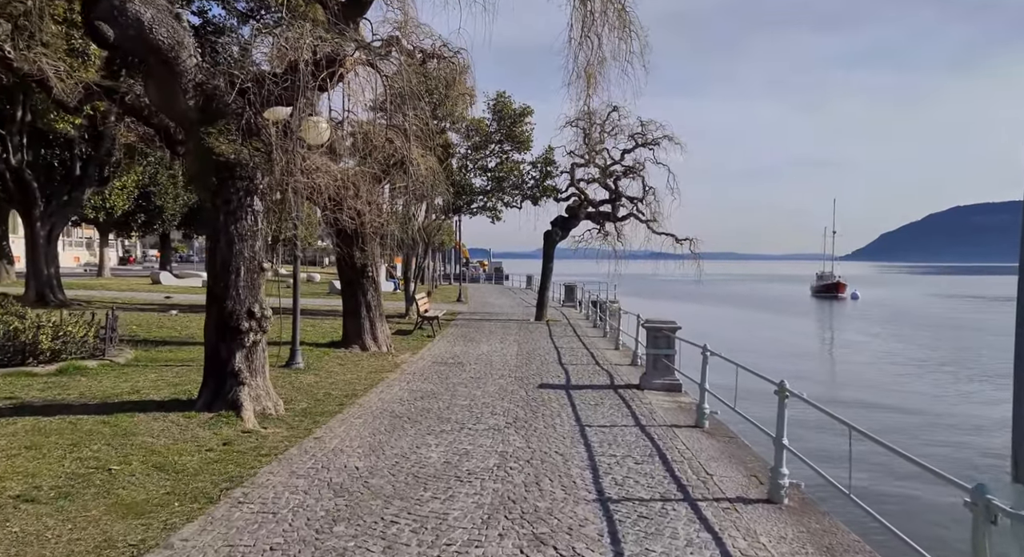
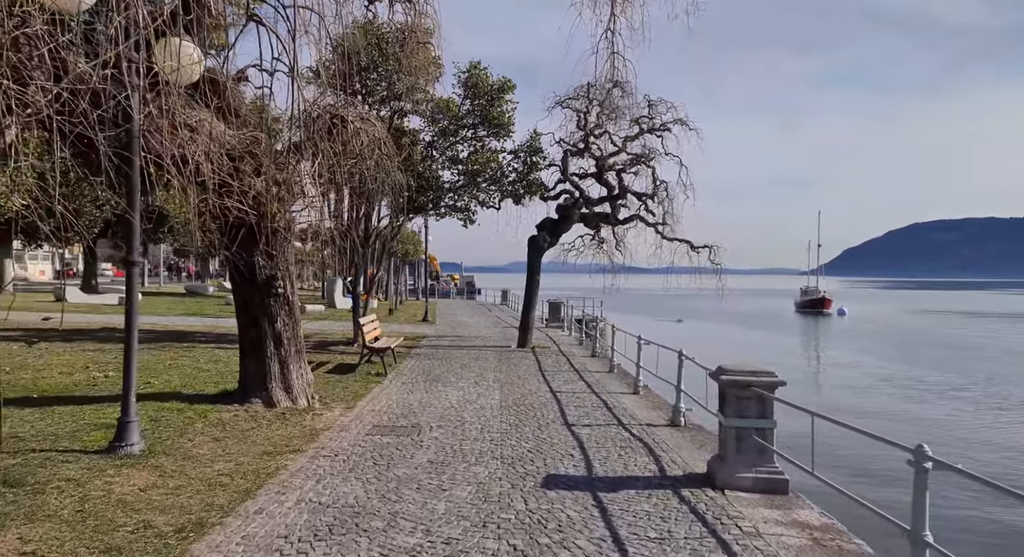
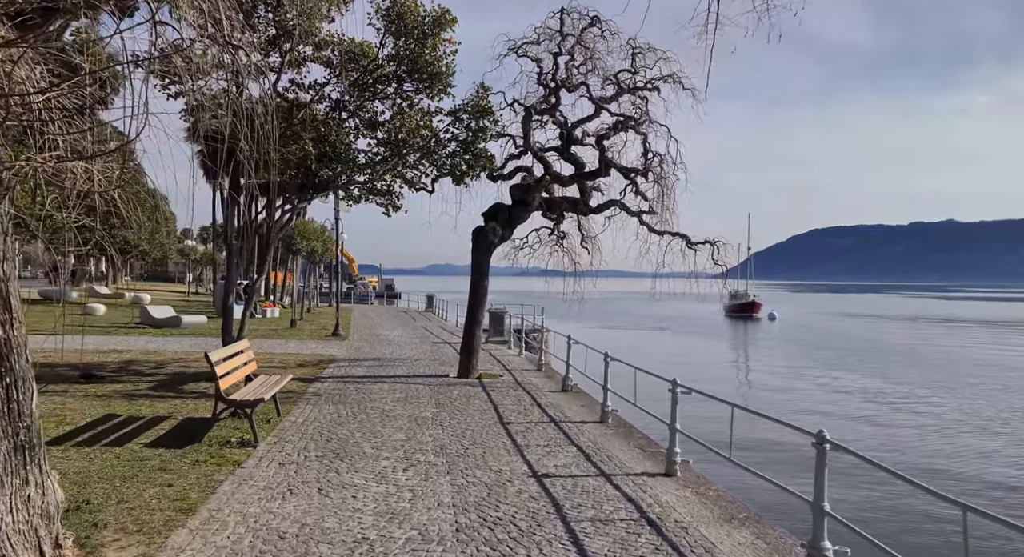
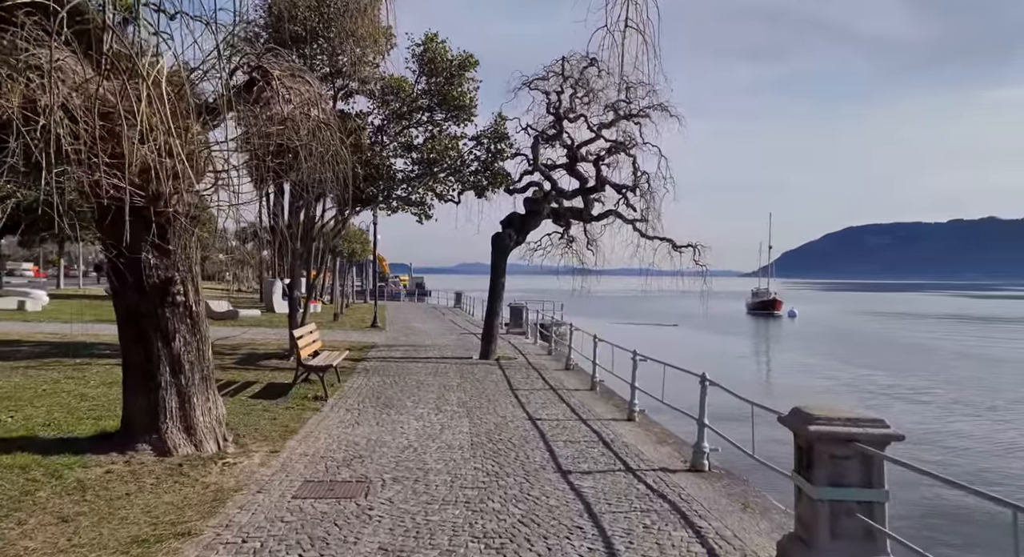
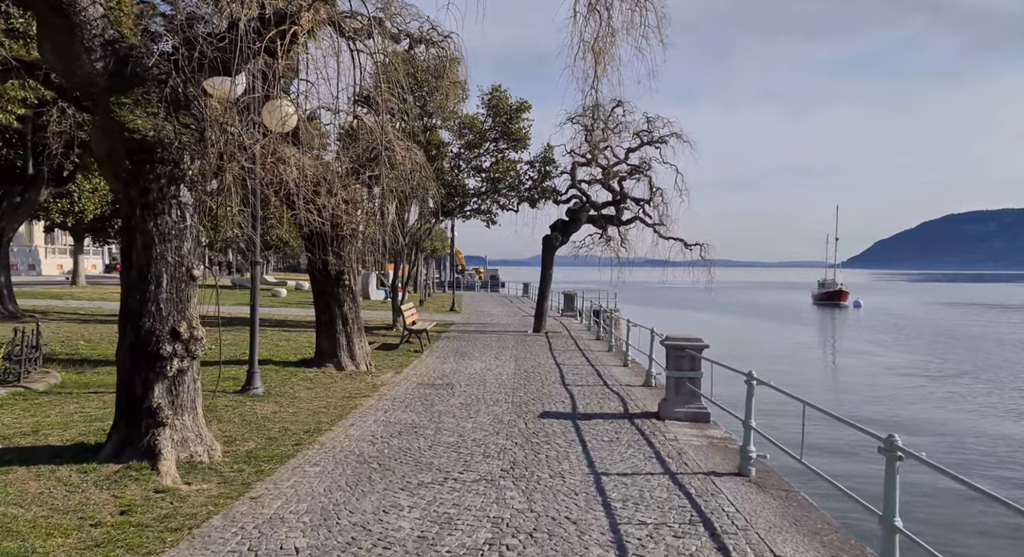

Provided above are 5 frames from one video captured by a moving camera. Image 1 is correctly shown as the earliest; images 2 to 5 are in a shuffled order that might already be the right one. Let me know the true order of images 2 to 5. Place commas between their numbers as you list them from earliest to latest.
5, 2, 4, 3
